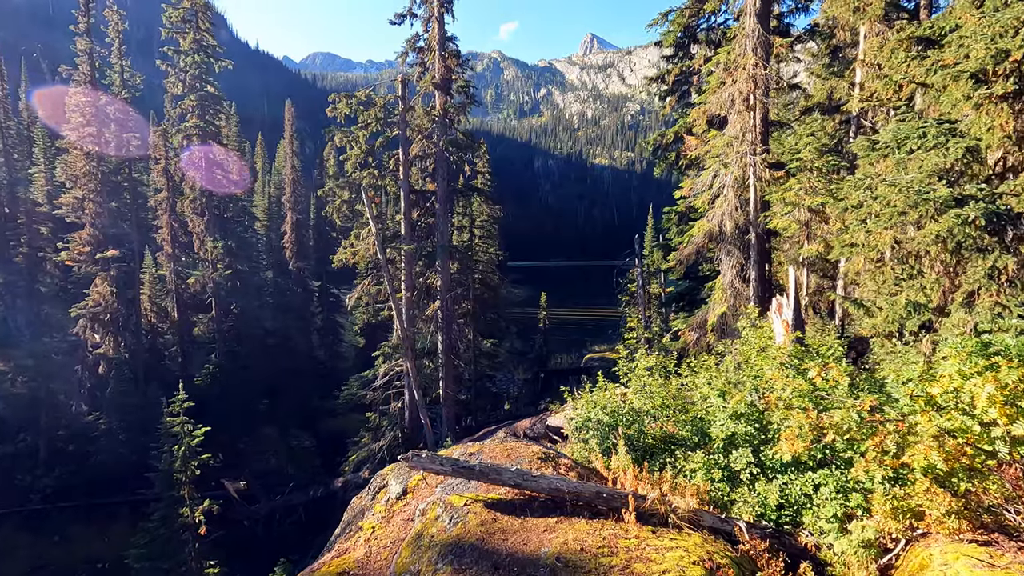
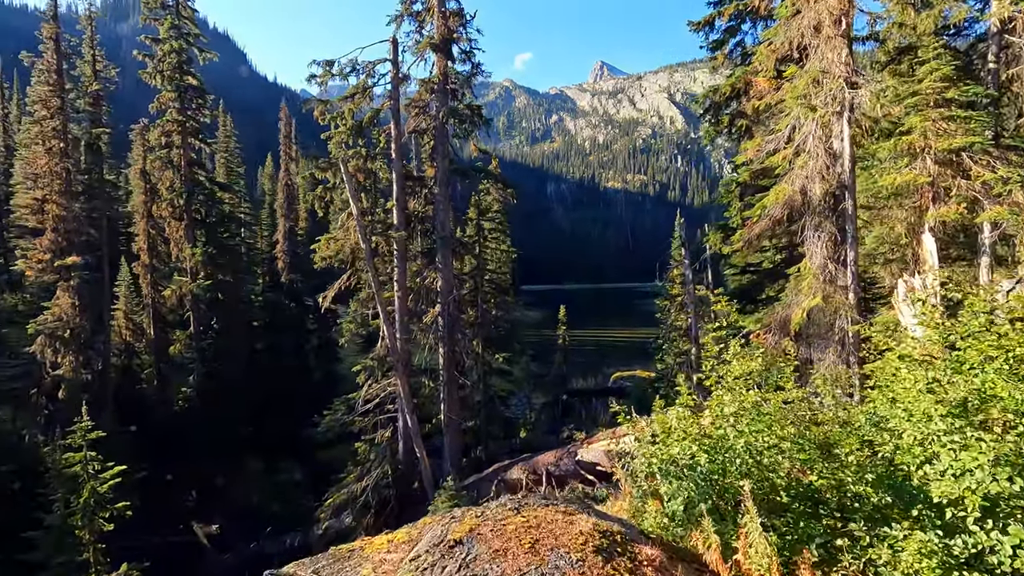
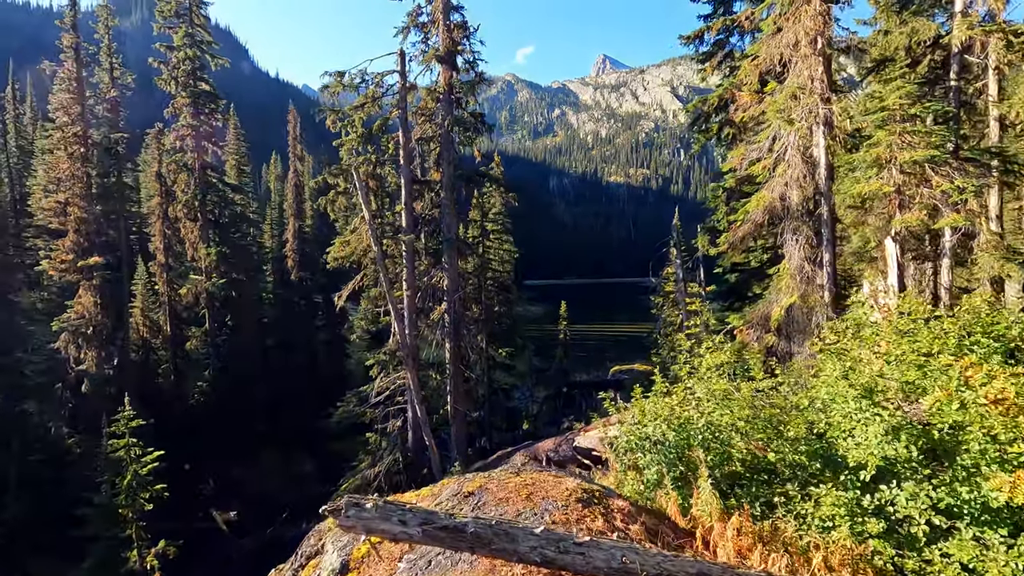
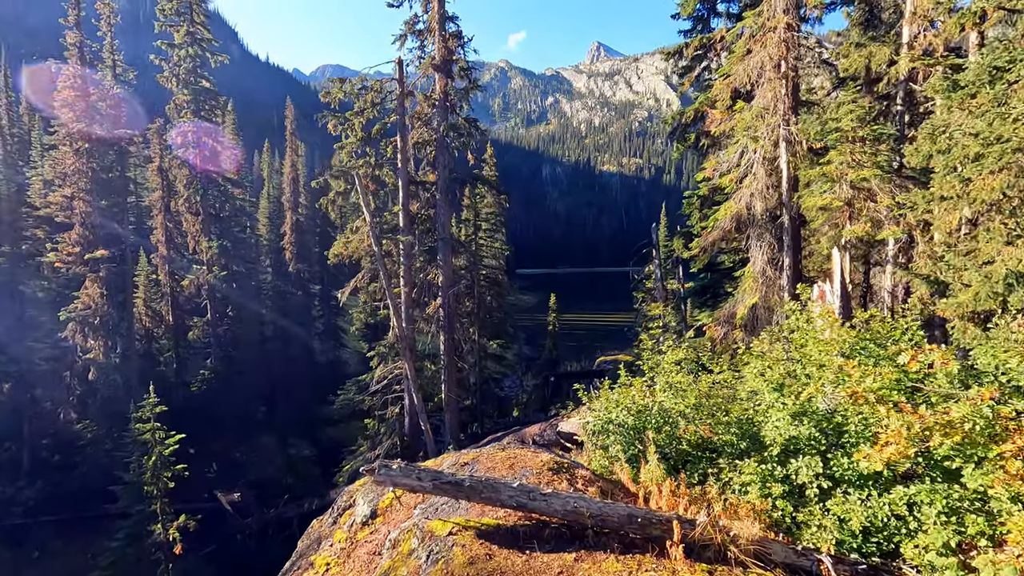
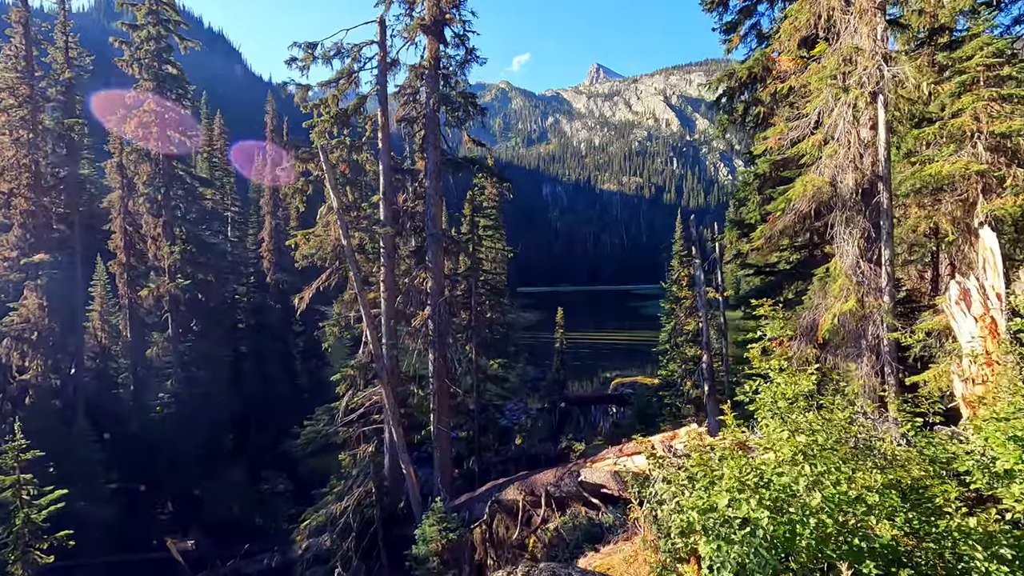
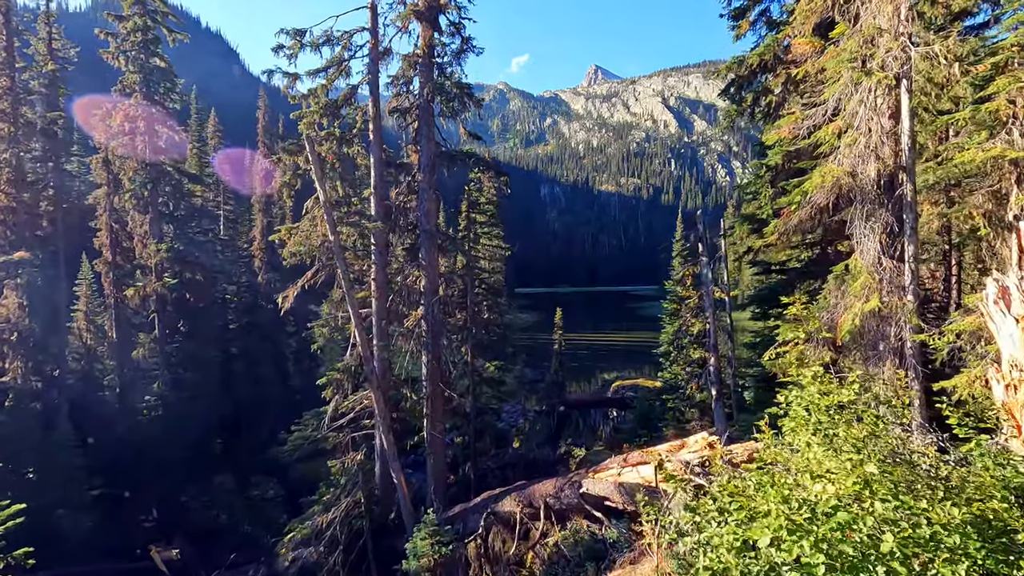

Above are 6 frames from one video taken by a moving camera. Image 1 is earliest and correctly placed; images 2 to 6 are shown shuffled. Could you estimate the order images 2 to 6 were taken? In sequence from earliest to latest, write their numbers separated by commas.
4, 3, 2, 5, 6
